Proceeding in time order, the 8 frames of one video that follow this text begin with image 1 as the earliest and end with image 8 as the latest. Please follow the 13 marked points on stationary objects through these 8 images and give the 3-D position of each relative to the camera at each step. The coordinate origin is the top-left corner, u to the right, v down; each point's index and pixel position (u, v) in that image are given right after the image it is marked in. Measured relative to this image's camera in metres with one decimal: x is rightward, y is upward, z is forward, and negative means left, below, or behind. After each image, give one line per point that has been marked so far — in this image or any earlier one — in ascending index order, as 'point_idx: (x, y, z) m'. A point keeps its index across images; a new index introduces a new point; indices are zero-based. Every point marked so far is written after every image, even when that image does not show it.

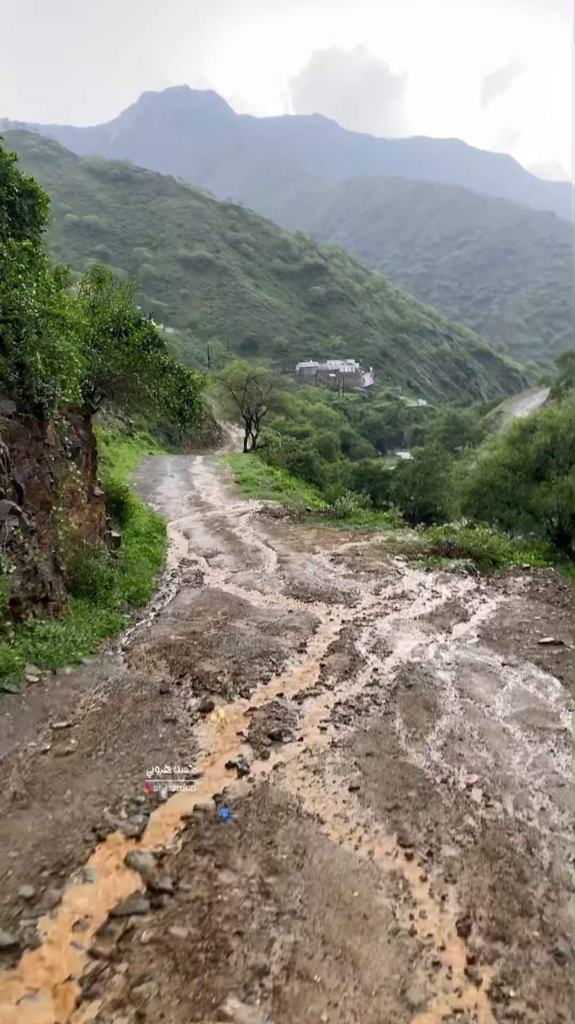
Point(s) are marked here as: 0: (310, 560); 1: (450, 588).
0: (+0.4, -0.9, +15.1) m
1: (+2.5, -1.2, +12.0) m
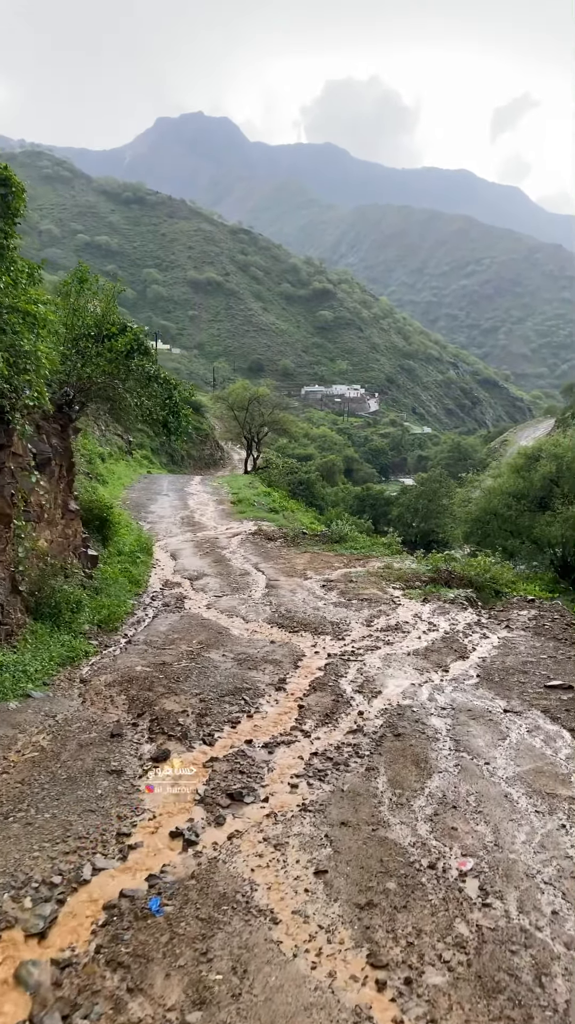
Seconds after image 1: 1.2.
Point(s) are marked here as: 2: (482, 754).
0: (+0.2, -1.3, +14.2) m
1: (+2.3, -1.5, +11.1) m
2: (+1.5, -1.8, +6.0) m
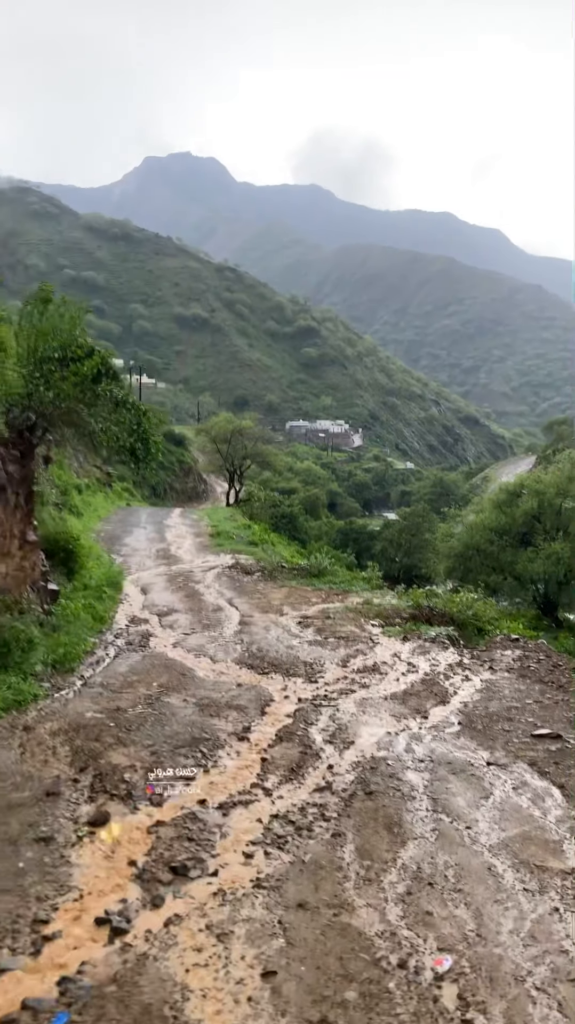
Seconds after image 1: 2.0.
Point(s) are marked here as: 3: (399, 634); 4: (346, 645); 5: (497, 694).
0: (-0.2, -1.9, +13.5) m
1: (+1.9, -2.0, +10.5) m
2: (+1.2, -2.0, +5.3) m
3: (+1.8, -1.9, +12.5) m
4: (+0.8, -1.9, +11.4) m
5: (+2.3, -2.0, +8.8) m
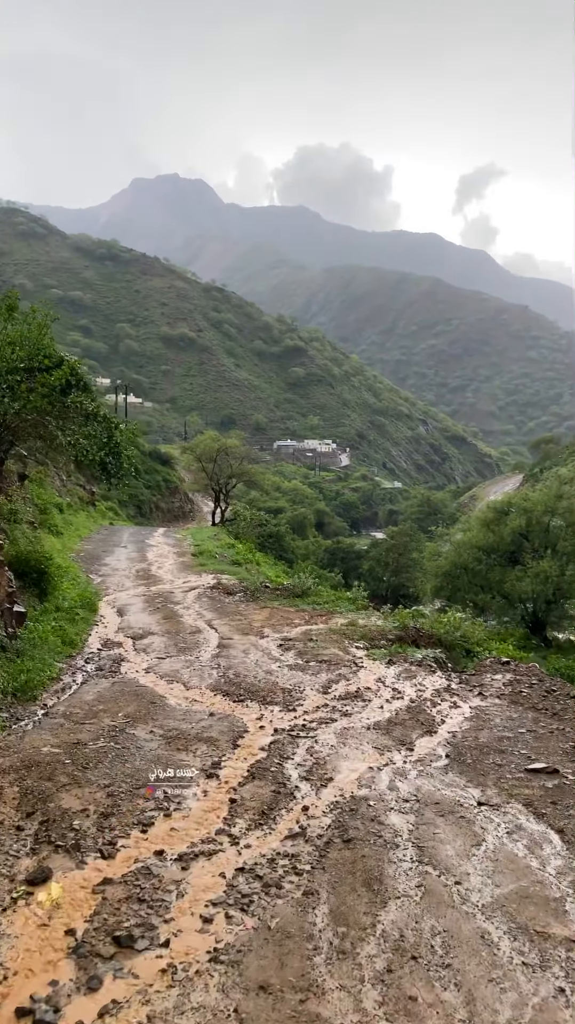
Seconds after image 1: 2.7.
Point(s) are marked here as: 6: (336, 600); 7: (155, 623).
0: (-0.5, -2.2, +12.9) m
1: (+1.6, -2.2, +9.9) m
2: (+1.0, -2.1, +4.7) m
3: (+1.5, -2.2, +11.9) m
4: (+0.6, -2.2, +10.8) m
5: (+2.1, -2.2, +8.2) m
6: (+1.1, -2.0, +17.8) m
7: (-2.5, -2.1, +15.0) m
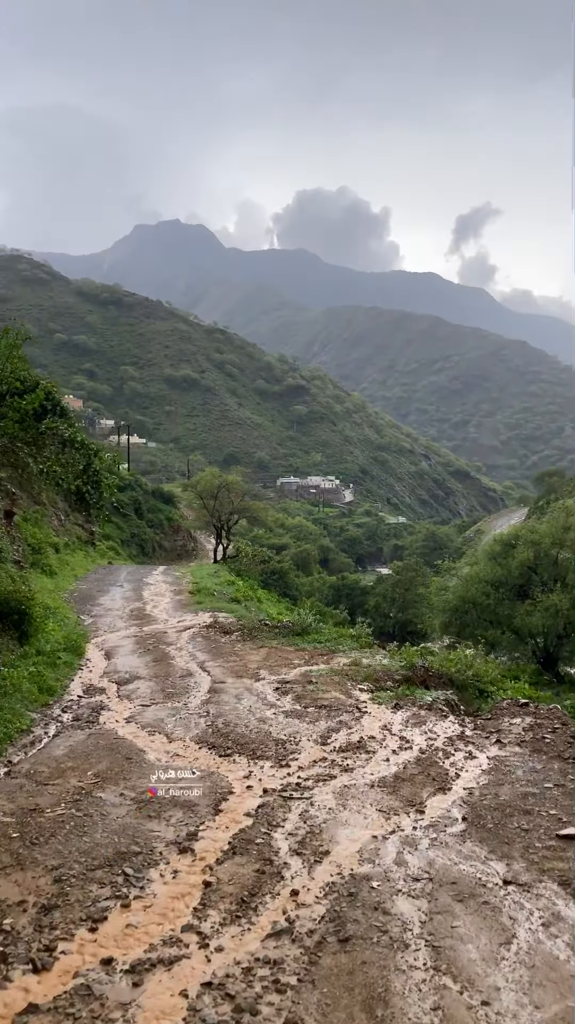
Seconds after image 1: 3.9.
0: (-0.6, -2.7, +11.9) m
1: (+1.5, -2.5, +8.9) m
2: (+0.9, -2.2, +3.7) m
3: (+1.4, -2.6, +10.9) m
4: (+0.5, -2.5, +9.8) m
5: (+2.0, -2.4, +7.2) m
6: (+1.1, -2.7, +16.8) m
7: (-2.5, -2.7, +13.9) m
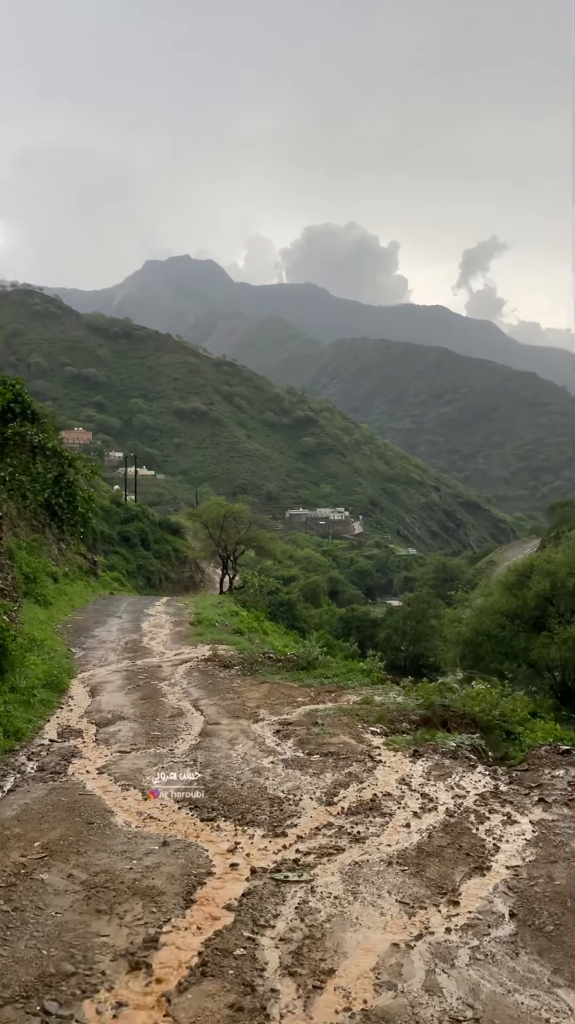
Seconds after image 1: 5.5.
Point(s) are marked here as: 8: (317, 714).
0: (-0.5, -2.9, +10.4) m
1: (+1.5, -2.6, +7.4) m
2: (+0.8, -2.1, +2.3) m
3: (+1.4, -2.8, +9.4) m
4: (+0.5, -2.7, +8.3) m
5: (+2.0, -2.5, +5.7) m
6: (+1.2, -3.1, +15.3) m
7: (-2.5, -3.0, +12.5) m
8: (+0.4, -2.9, +11.3) m
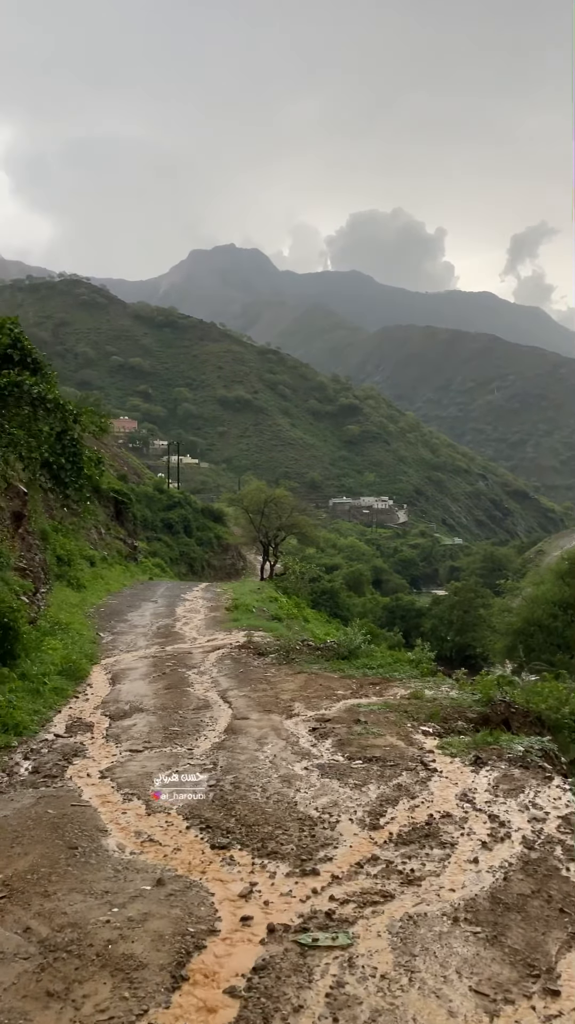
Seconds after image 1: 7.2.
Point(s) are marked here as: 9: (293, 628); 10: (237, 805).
0: (-0.1, -2.5, +9.1) m
1: (+1.8, -2.2, +5.9) m
2: (+0.8, -1.8, +0.8) m
3: (+1.8, -2.4, +8.0) m
4: (+0.8, -2.3, +6.9) m
5: (+2.1, -2.1, +4.2) m
6: (+1.9, -2.6, +13.8) m
7: (-1.9, -2.6, +11.3) m
8: (+0.9, -2.5, +9.9) m
9: (+0.2, -2.8, +18.9) m
10: (-0.4, -2.2, +6.2) m
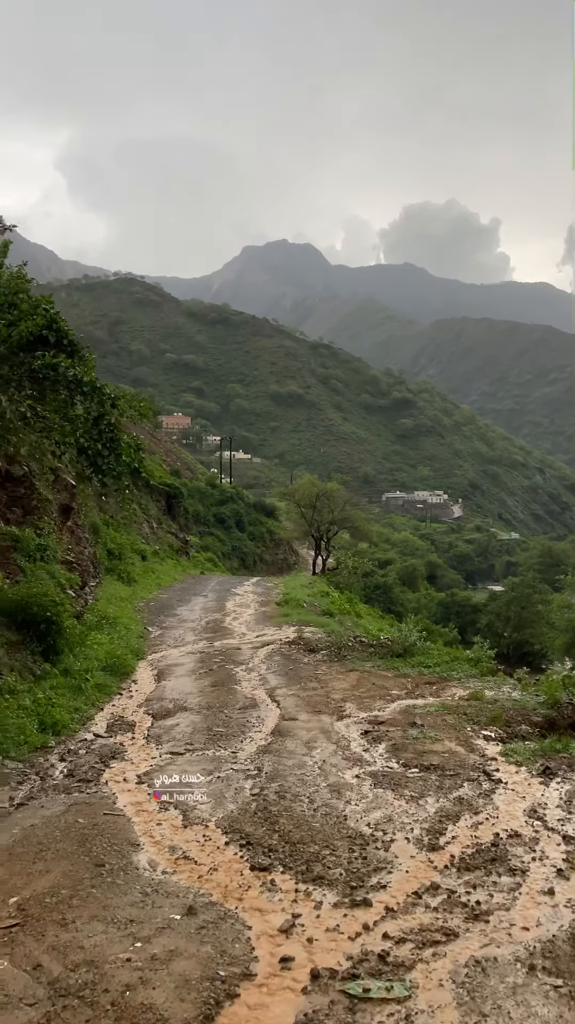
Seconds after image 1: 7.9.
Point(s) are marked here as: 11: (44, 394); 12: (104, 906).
0: (+0.4, -2.4, +8.5) m
1: (+2.1, -2.1, +5.2) m
2: (+0.8, -1.7, +0.2) m
3: (+2.3, -2.3, +7.3) m
4: (+1.2, -2.2, +6.3) m
5: (+2.4, -2.0, +3.5) m
6: (+2.7, -2.5, +13.1) m
7: (-1.2, -2.5, +10.8) m
8: (+1.5, -2.3, +9.3) m
9: (+1.4, -2.6, +18.4) m
10: (0.0, -2.1, +5.6) m
11: (-2.4, +1.2, +7.5) m
12: (-0.9, -2.0, +4.1) m
